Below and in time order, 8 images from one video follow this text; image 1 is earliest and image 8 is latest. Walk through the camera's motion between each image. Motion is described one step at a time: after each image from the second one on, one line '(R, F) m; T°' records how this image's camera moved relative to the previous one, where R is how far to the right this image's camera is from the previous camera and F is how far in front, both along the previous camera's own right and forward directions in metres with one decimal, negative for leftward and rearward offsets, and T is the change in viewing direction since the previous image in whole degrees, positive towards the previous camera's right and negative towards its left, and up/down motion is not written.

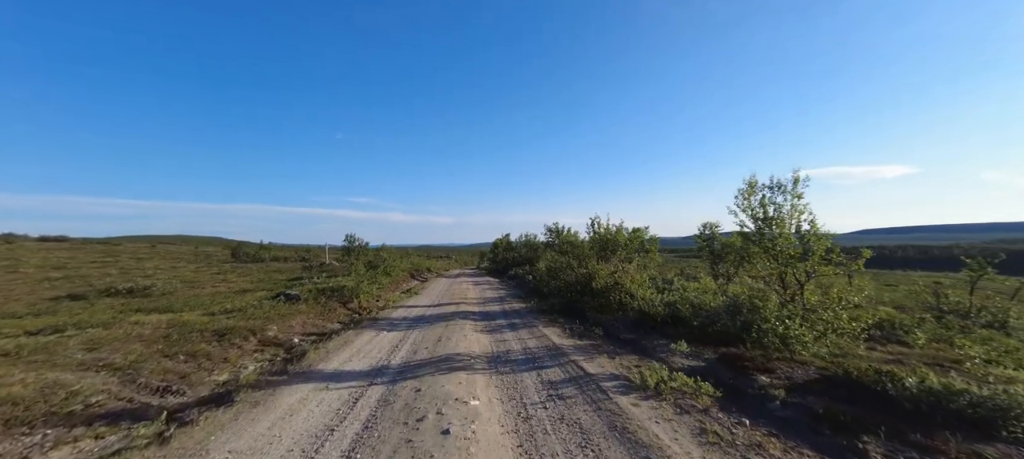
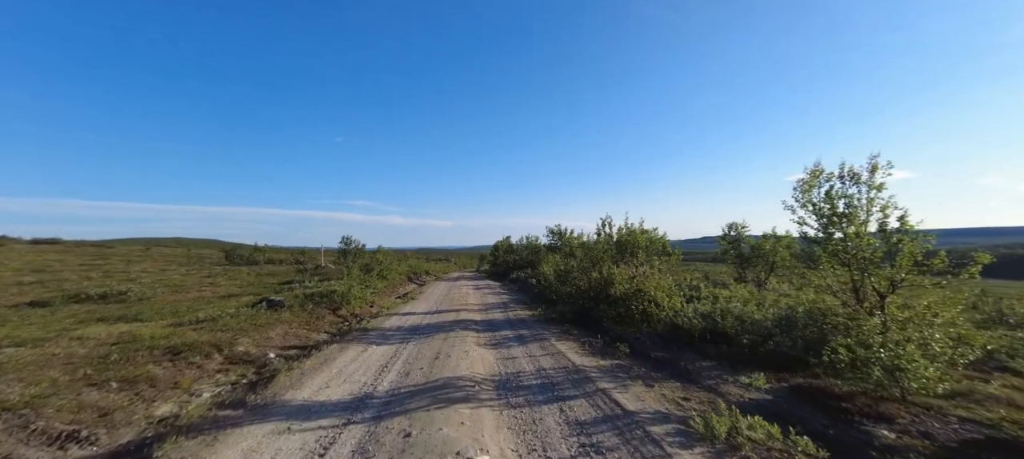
(-0.3, +1.5) m; 0°
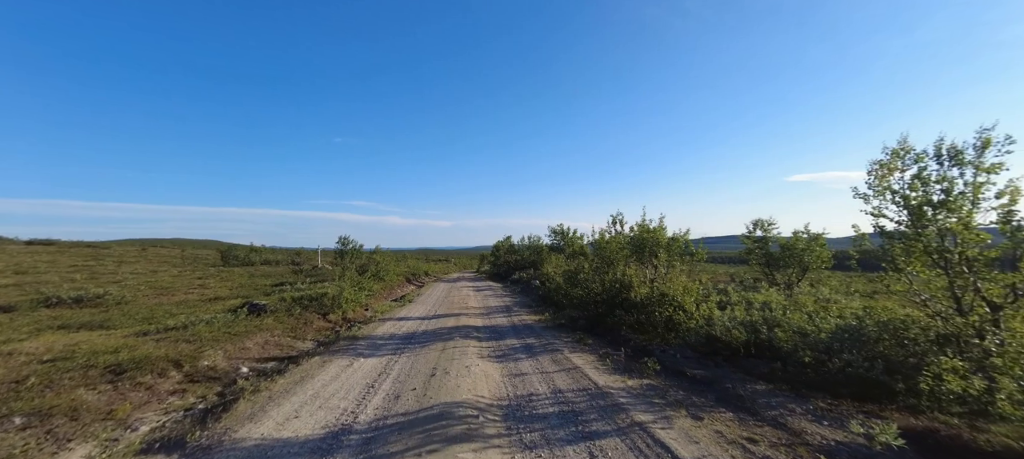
(-0.2, +1.4) m; 0°
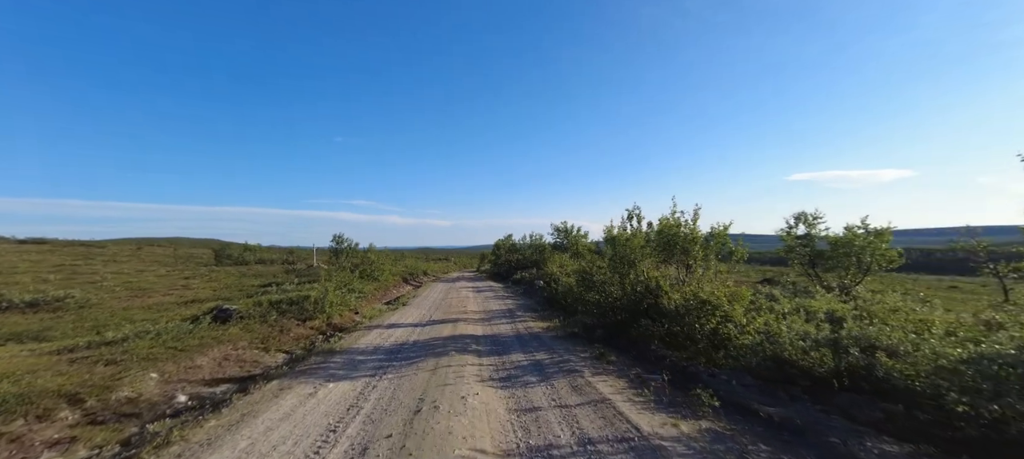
(-0.1, +1.9) m; 0°
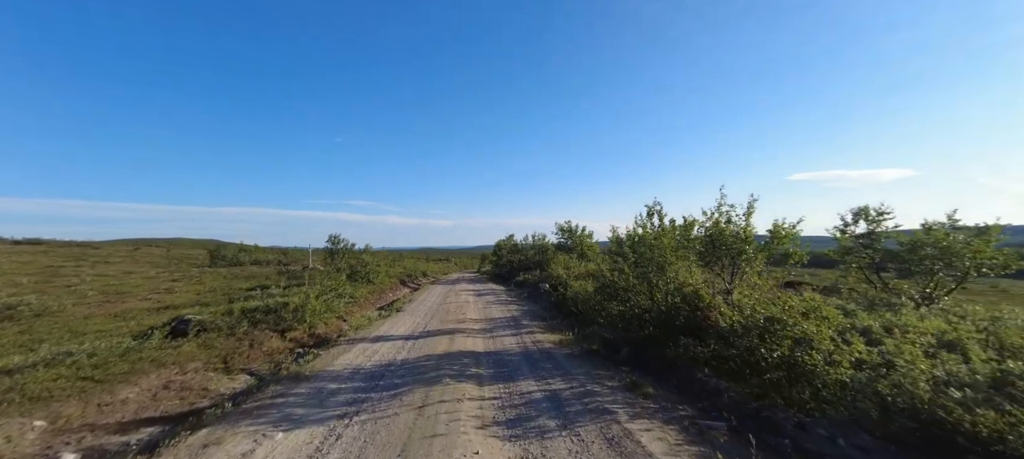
(-0.2, +1.9) m; 0°
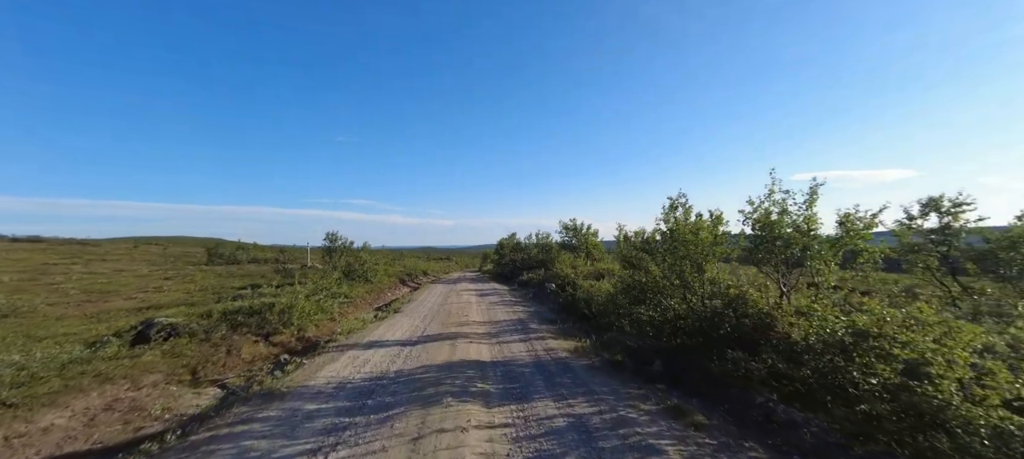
(-0.2, +1.4) m; 0°
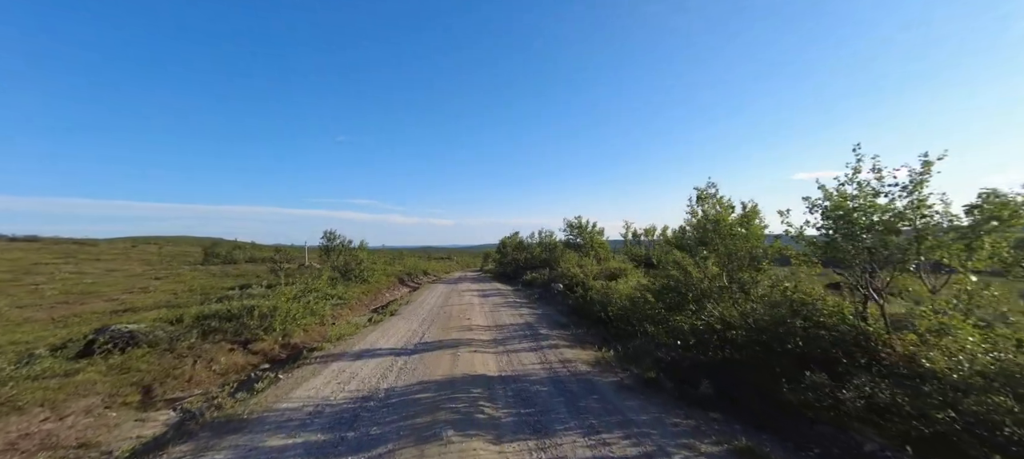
(-0.2, +1.5) m; 0°
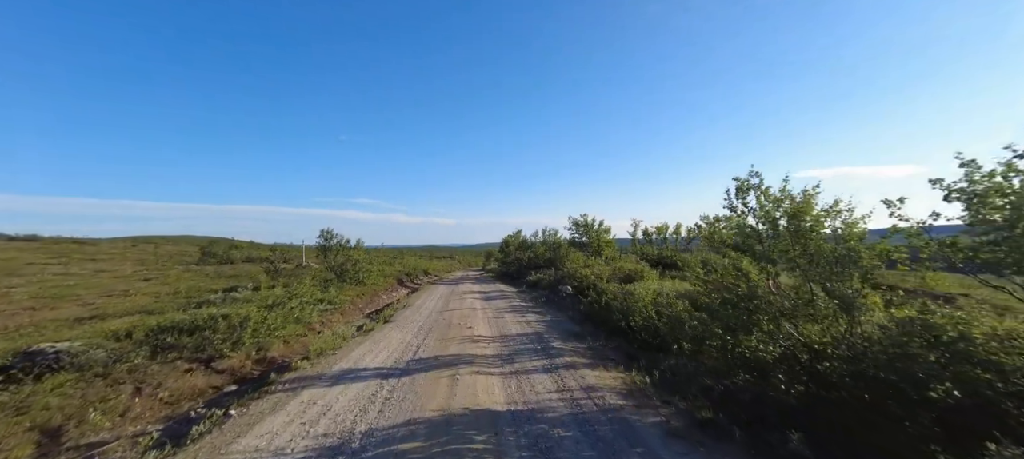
(-0.2, +1.8) m; 0°
